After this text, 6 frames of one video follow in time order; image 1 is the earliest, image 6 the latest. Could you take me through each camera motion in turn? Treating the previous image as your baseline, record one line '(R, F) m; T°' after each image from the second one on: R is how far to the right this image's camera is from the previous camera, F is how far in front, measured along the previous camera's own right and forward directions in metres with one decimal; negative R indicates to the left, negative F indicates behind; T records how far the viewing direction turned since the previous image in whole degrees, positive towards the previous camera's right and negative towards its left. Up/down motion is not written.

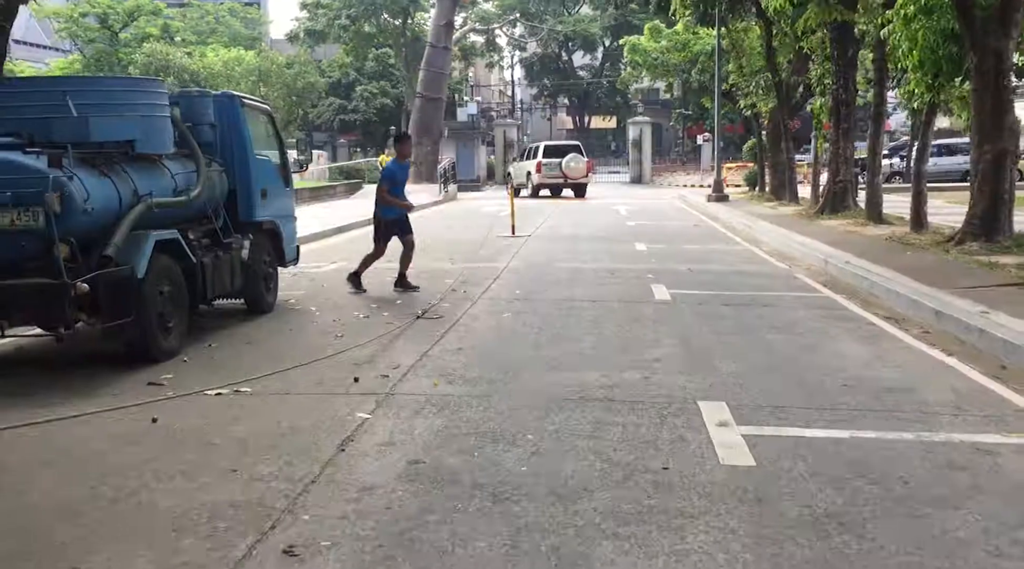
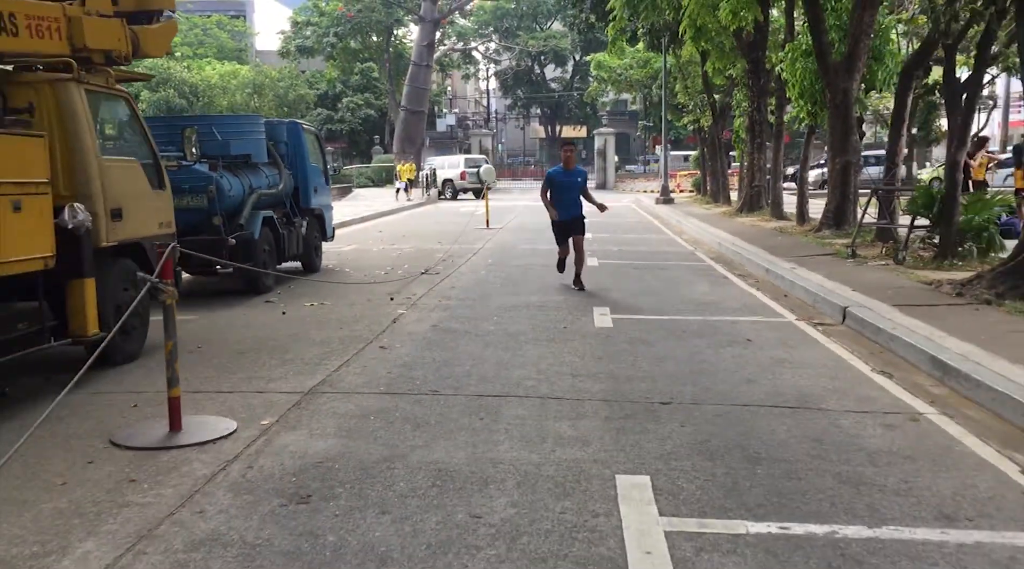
(0.0, -4.5) m; +2°
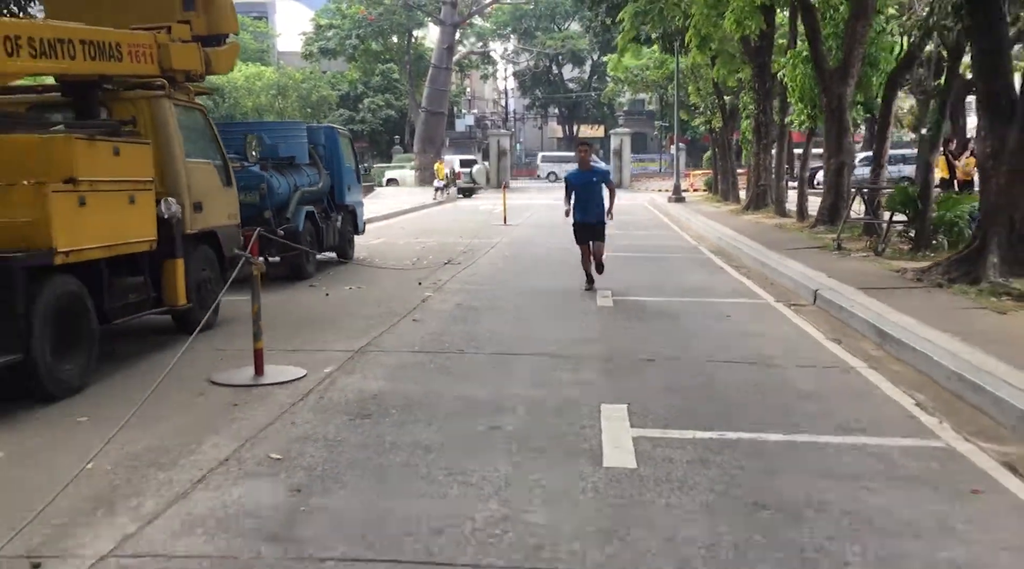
(+0.1, -1.5) m; -1°
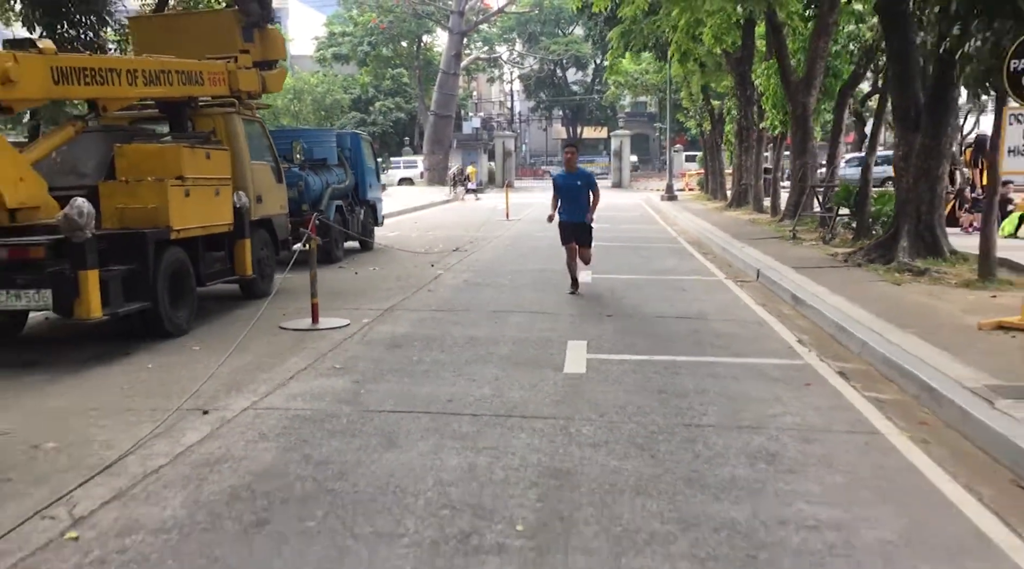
(+0.1, -2.3) m; 0°
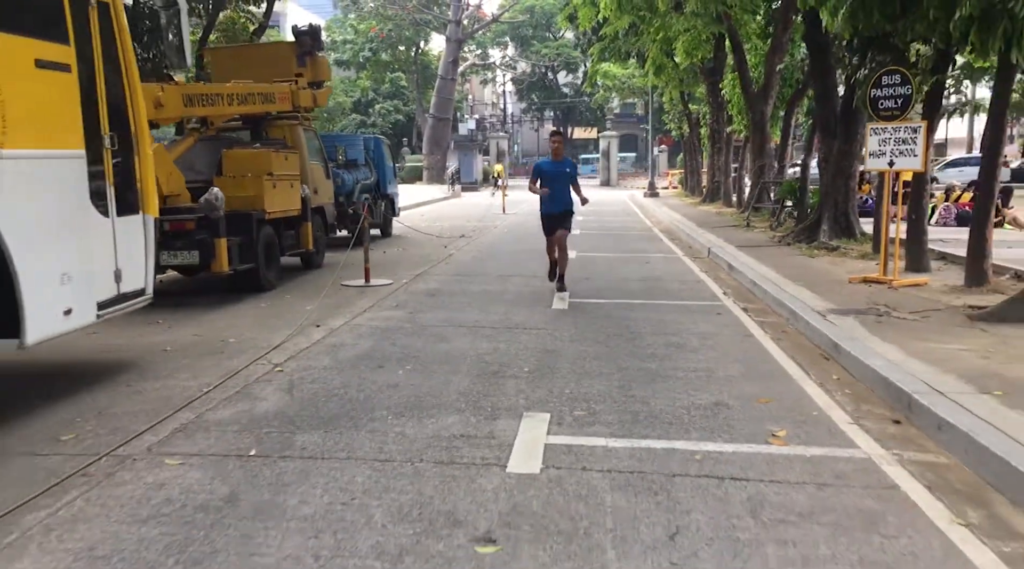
(-0.1, -3.2) m; +1°
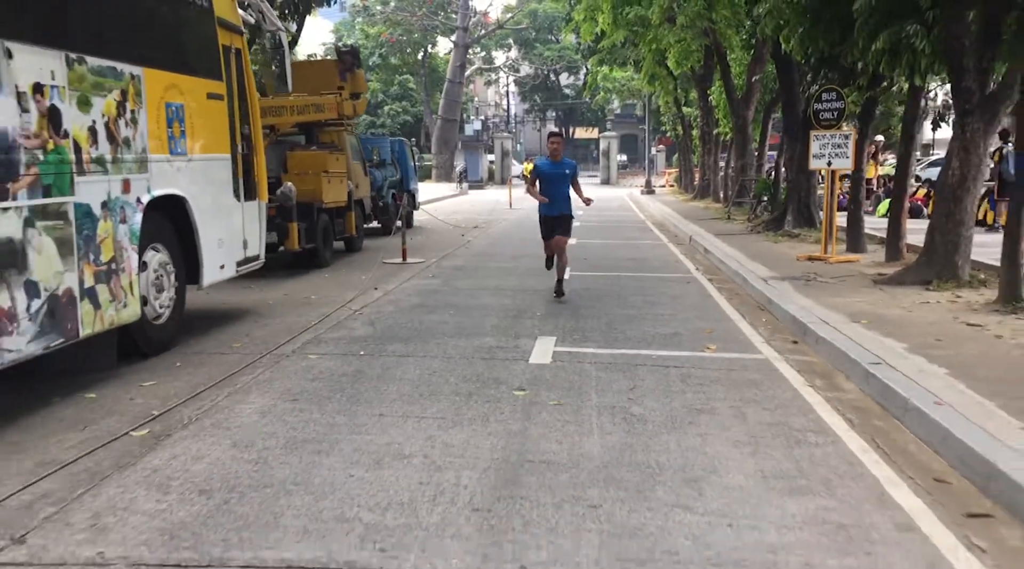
(-0.2, -2.7) m; 0°
